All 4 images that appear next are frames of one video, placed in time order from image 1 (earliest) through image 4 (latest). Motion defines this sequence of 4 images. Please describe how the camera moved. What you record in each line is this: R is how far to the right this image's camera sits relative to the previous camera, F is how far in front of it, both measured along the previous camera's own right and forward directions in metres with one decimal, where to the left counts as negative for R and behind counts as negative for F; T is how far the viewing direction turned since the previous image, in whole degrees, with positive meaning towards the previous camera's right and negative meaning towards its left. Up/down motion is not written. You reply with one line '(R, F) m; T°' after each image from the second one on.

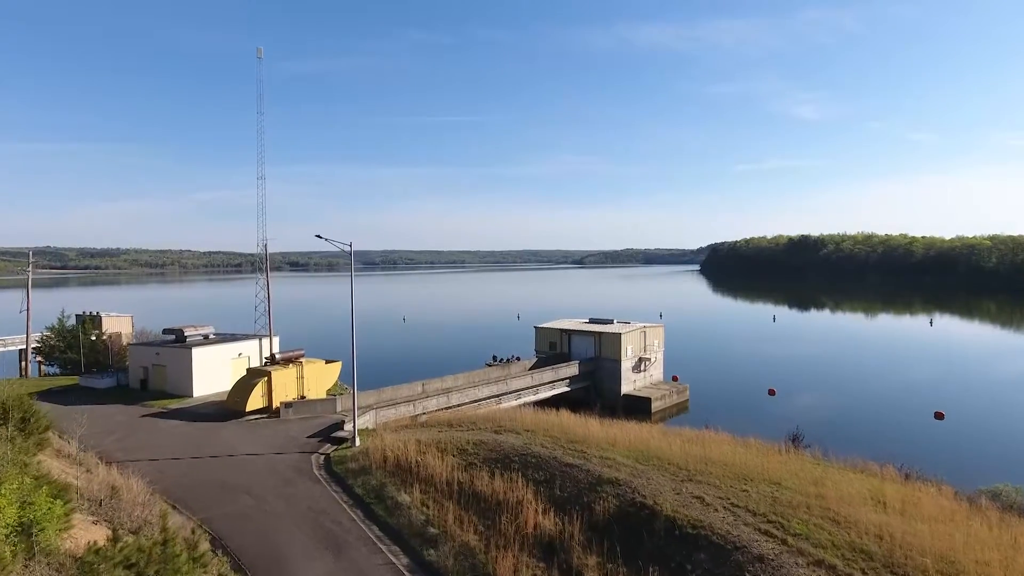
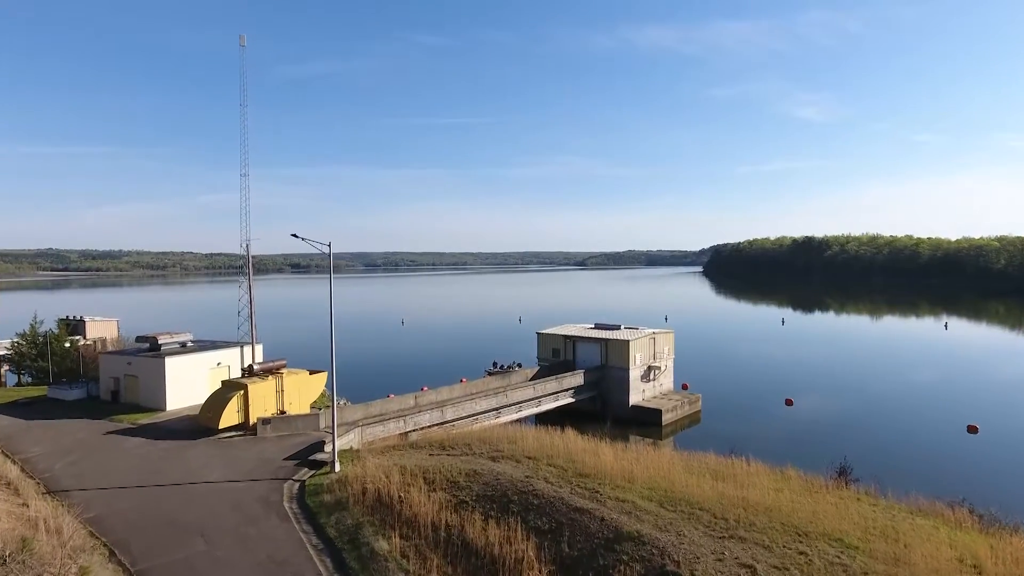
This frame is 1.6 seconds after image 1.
(+0.1, +2.1) m; 0°
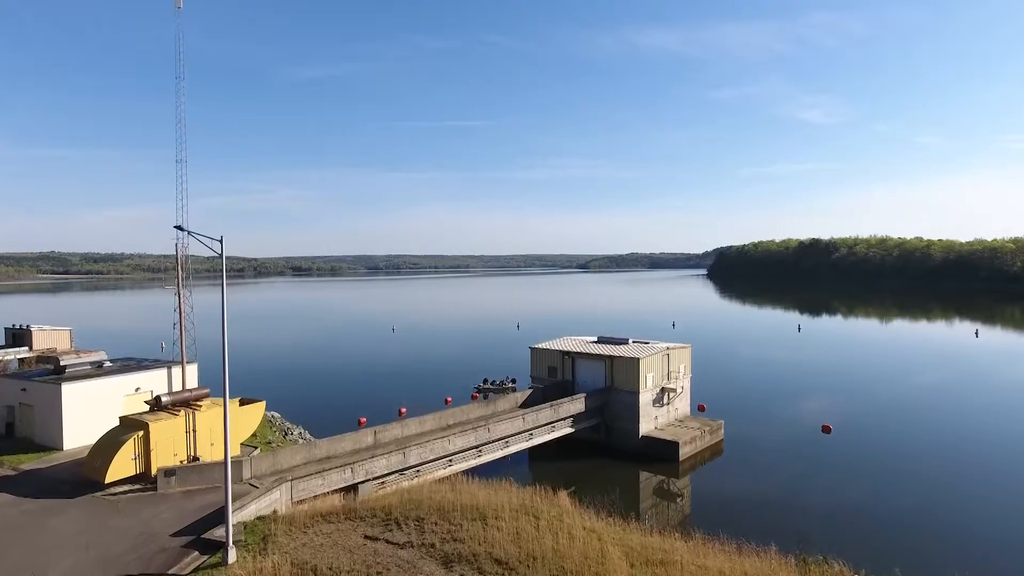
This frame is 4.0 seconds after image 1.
(+0.6, +4.8) m; 0°
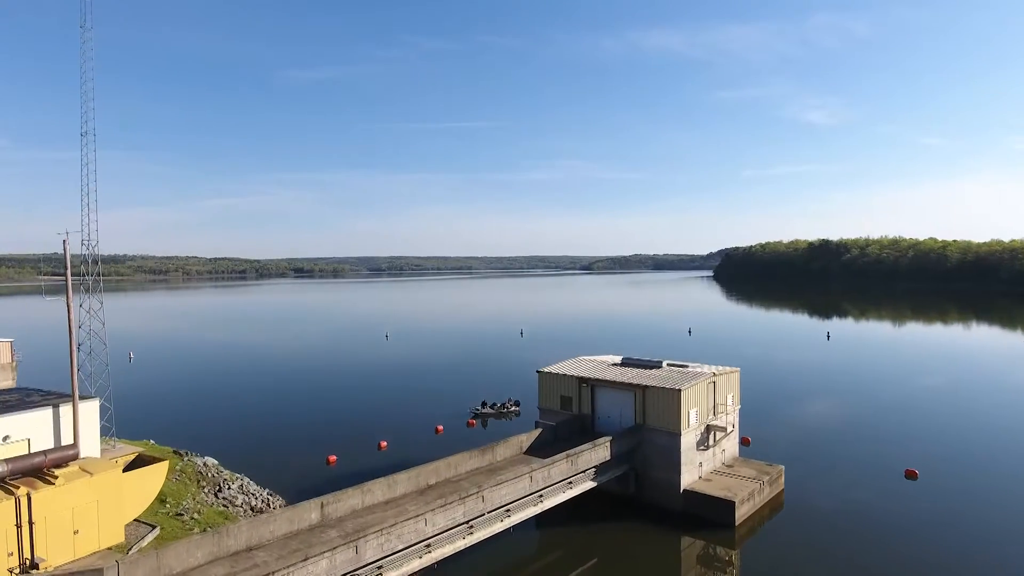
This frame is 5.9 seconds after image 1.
(0.0, +5.7) m; 0°
